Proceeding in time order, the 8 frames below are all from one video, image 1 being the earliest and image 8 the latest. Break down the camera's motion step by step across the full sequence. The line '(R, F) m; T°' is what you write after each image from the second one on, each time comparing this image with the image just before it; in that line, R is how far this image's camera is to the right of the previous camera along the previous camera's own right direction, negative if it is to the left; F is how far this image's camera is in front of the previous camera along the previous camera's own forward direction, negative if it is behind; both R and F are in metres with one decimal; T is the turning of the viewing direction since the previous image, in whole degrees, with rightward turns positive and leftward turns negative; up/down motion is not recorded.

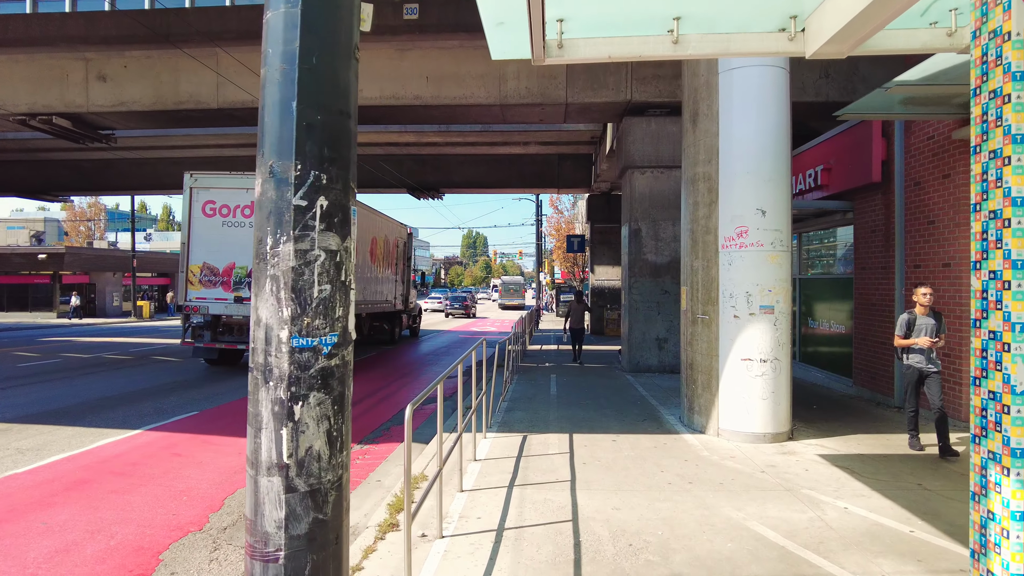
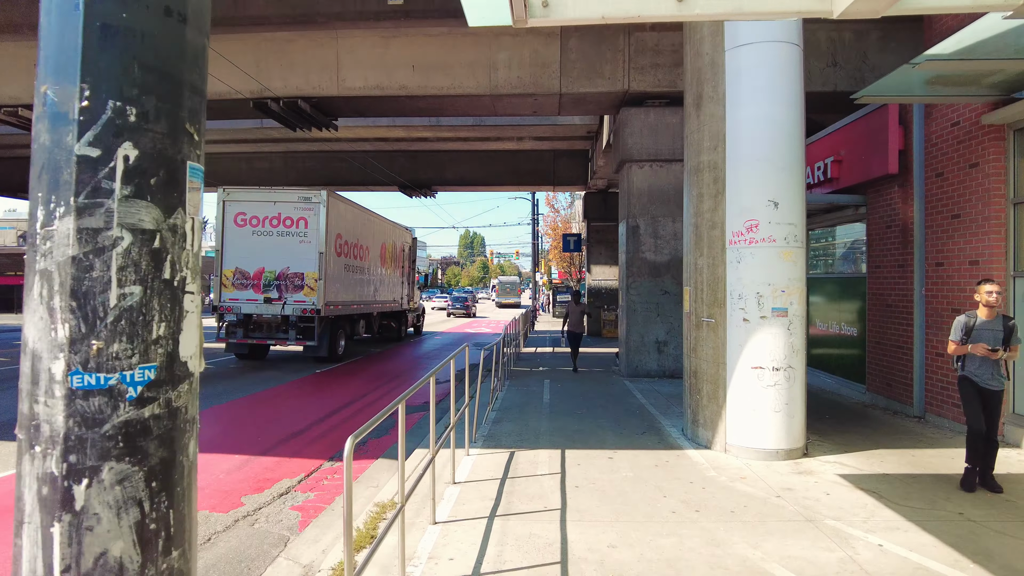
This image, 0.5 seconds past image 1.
(+0.1, +0.7) m; 0°
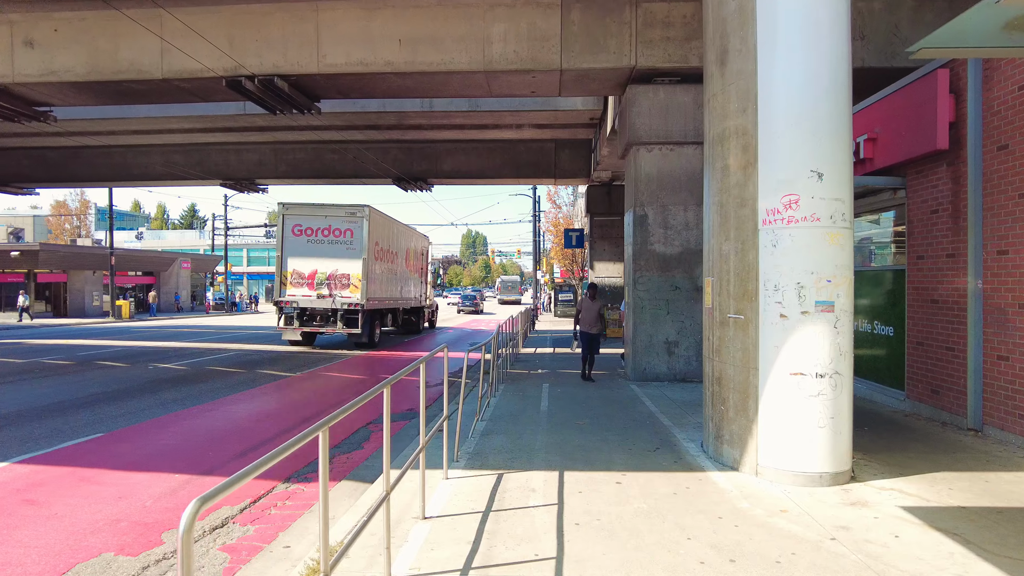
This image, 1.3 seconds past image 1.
(+0.1, +1.0) m; 0°
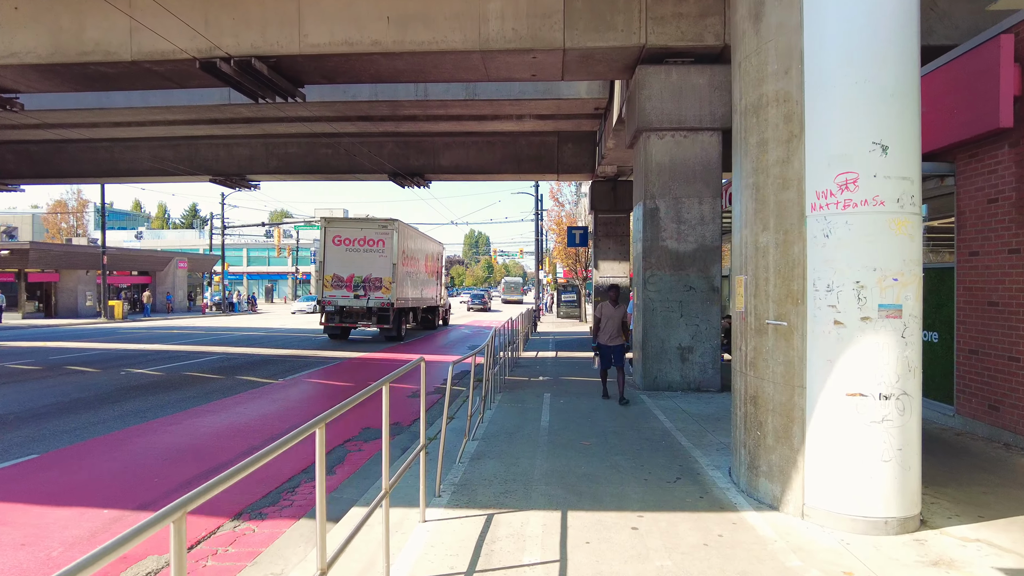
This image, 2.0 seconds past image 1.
(+0.1, +0.9) m; 0°
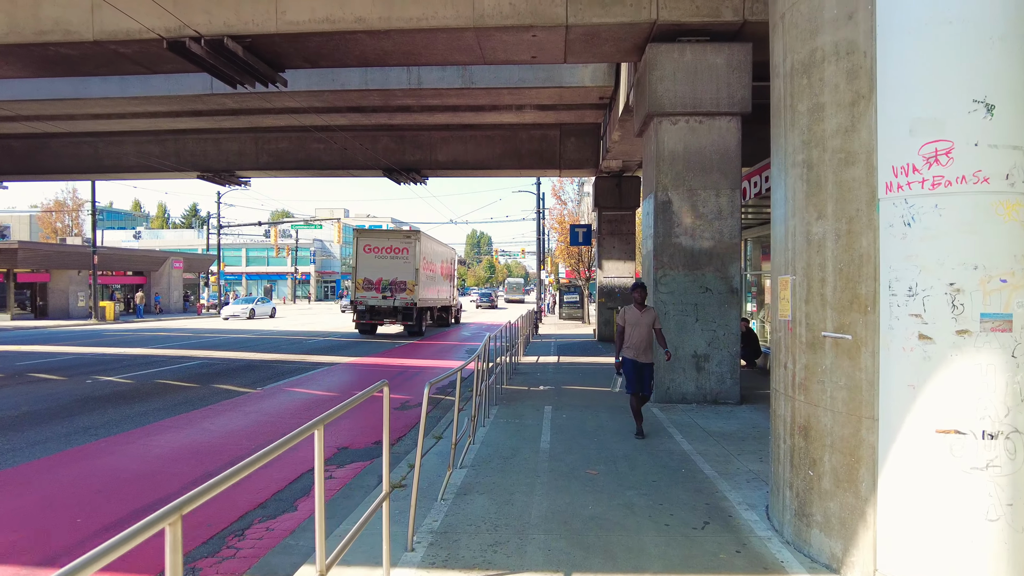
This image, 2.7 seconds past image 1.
(+0.1, +0.9) m; 0°
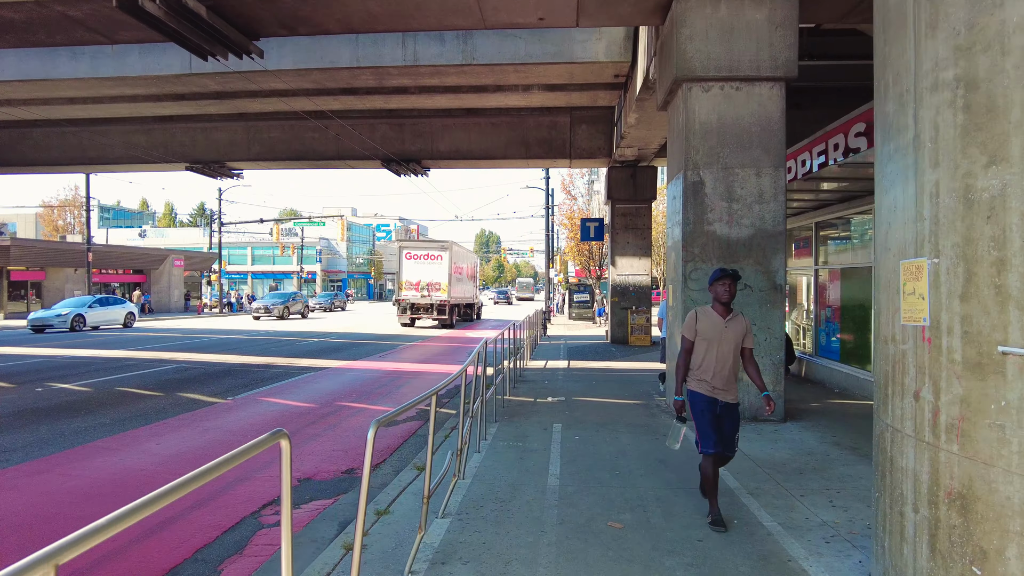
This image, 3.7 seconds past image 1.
(+0.1, +1.3) m; -1°
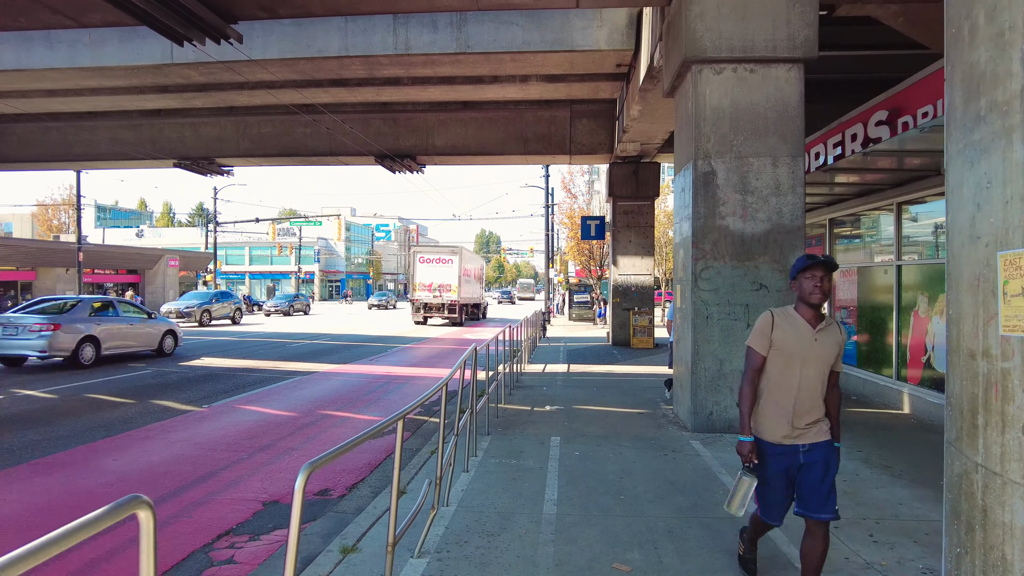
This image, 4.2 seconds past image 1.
(+0.1, +0.6) m; 0°
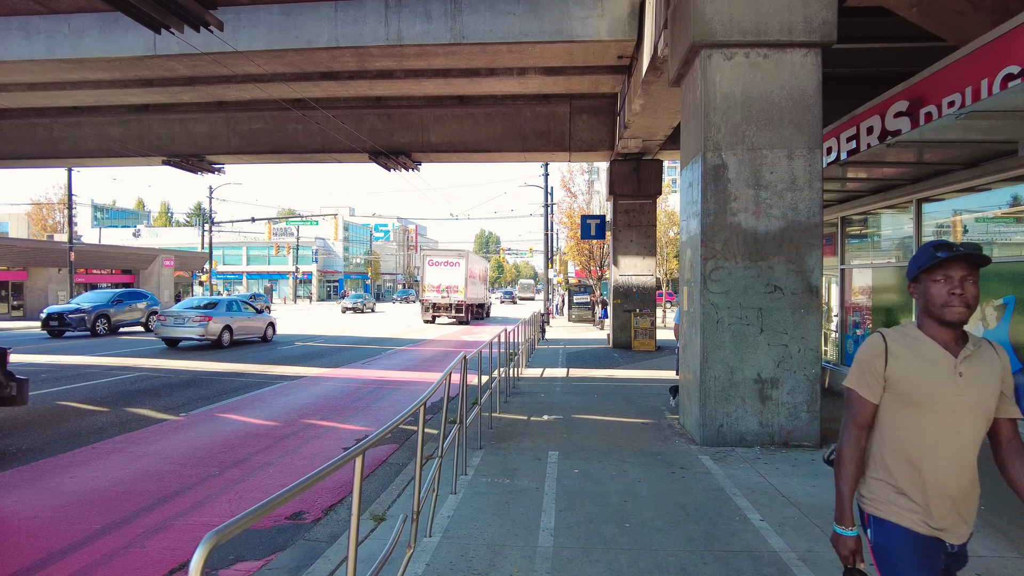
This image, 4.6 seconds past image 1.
(0.0, +0.5) m; 0°
